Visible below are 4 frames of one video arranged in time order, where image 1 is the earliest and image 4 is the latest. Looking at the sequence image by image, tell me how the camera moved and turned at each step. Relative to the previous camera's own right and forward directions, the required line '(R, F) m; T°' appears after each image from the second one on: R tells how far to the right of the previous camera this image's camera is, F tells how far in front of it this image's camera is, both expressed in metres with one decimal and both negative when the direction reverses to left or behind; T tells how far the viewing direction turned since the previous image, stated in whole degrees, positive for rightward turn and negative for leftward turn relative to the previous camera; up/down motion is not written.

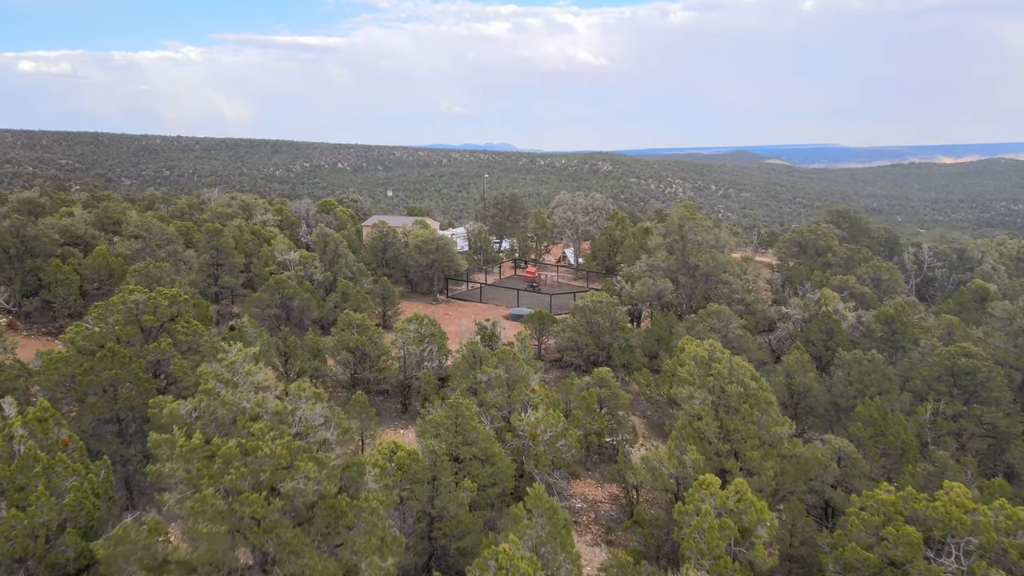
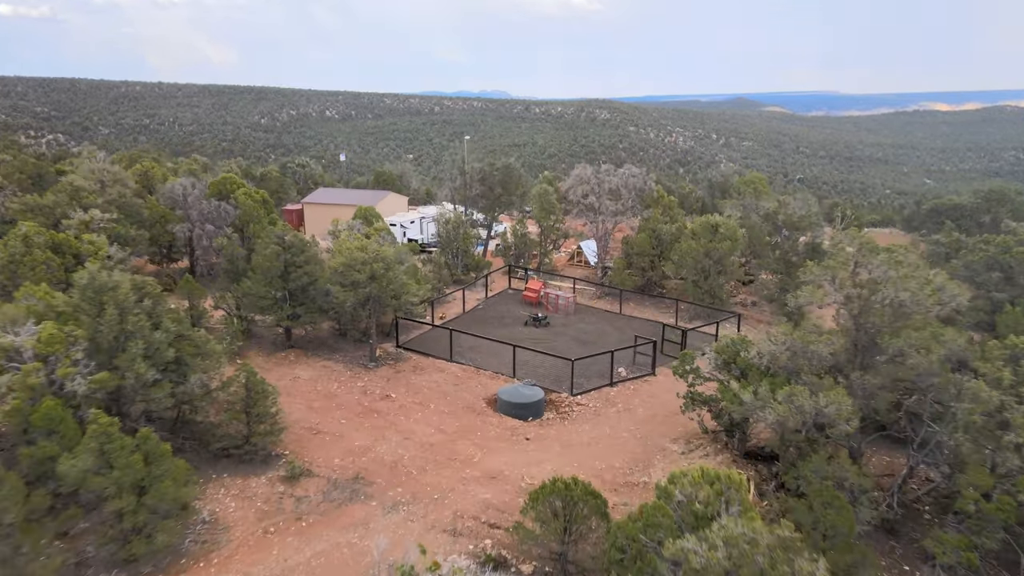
(+0.1, +12.7) m; 0°
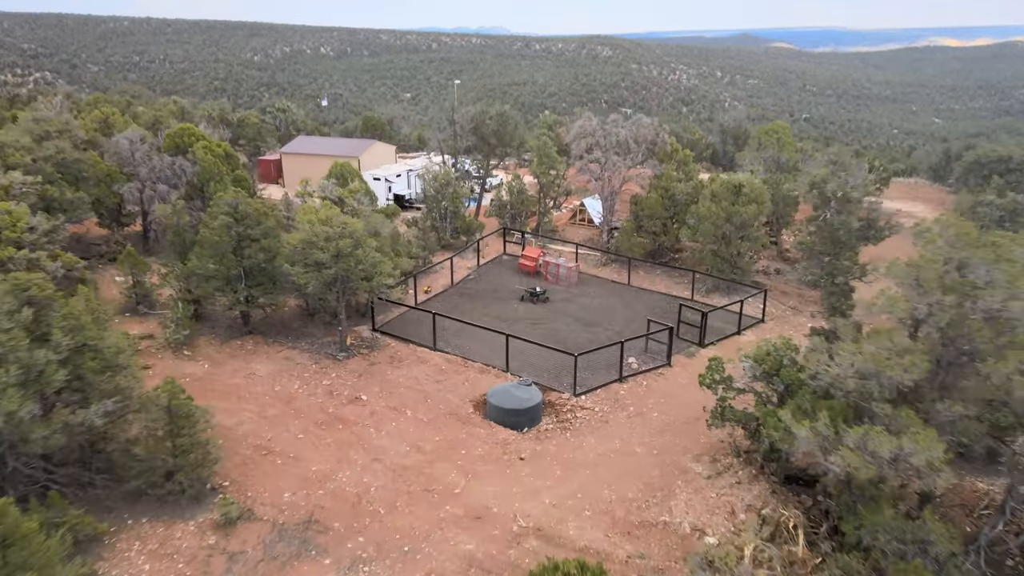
(+0.2, +2.7) m; 0°
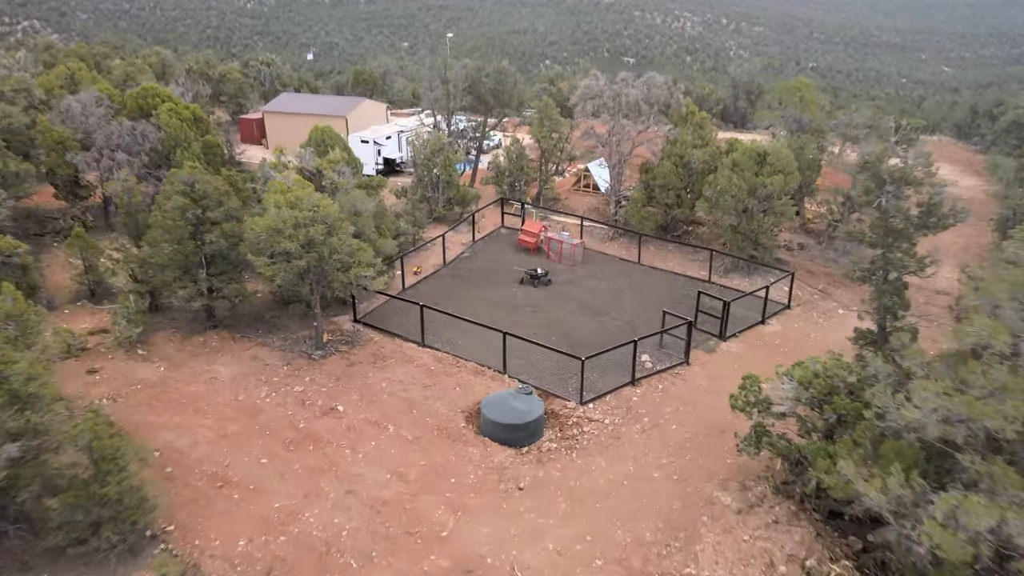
(+0.1, +1.9) m; 0°
